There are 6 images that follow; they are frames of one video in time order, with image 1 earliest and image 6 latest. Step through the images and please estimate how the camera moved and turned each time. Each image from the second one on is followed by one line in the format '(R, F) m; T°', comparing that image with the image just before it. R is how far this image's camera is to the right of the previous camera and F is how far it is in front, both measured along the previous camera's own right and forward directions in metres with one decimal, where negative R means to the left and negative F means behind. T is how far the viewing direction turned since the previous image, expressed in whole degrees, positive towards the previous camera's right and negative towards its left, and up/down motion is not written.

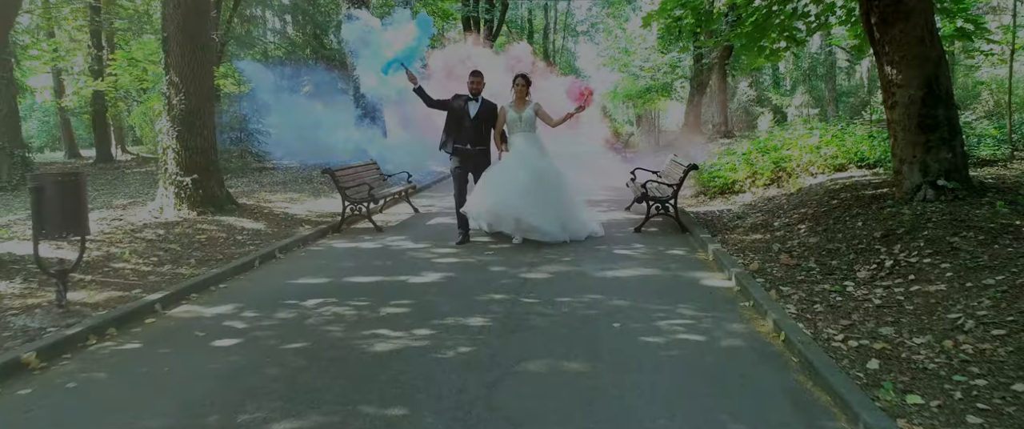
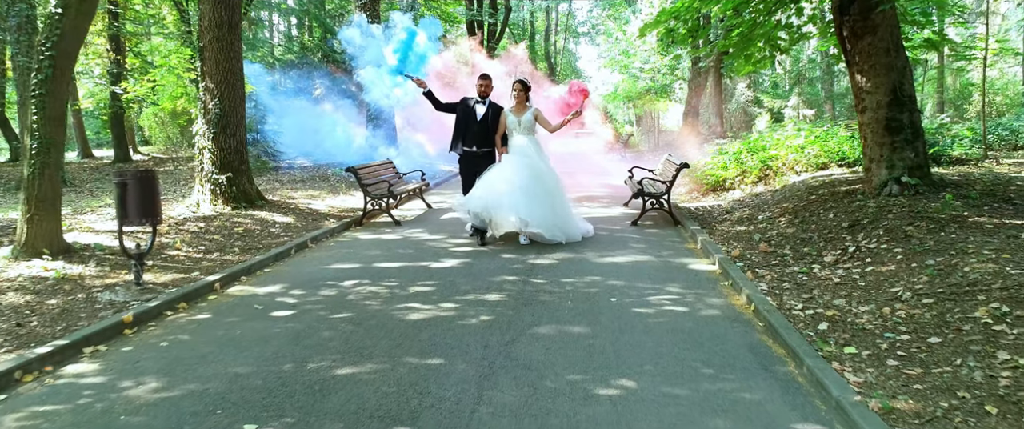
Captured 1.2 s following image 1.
(-0.1, -0.9) m; 0°
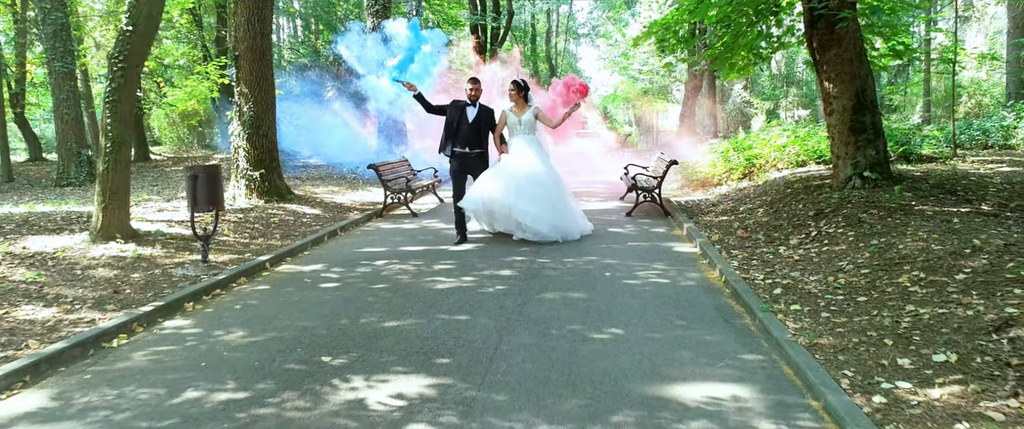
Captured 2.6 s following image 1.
(-0.1, -1.1) m; 0°
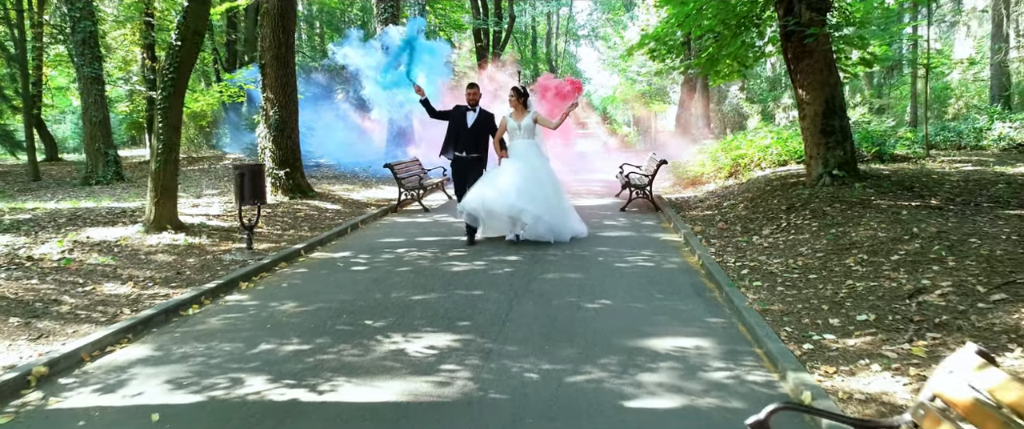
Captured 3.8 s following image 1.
(-0.1, -1.0) m; 0°
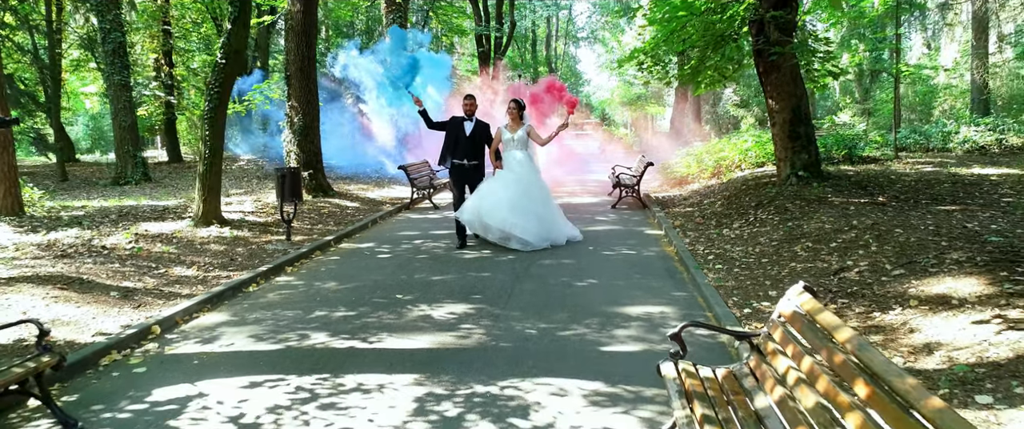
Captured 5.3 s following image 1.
(0.0, -1.3) m; 0°
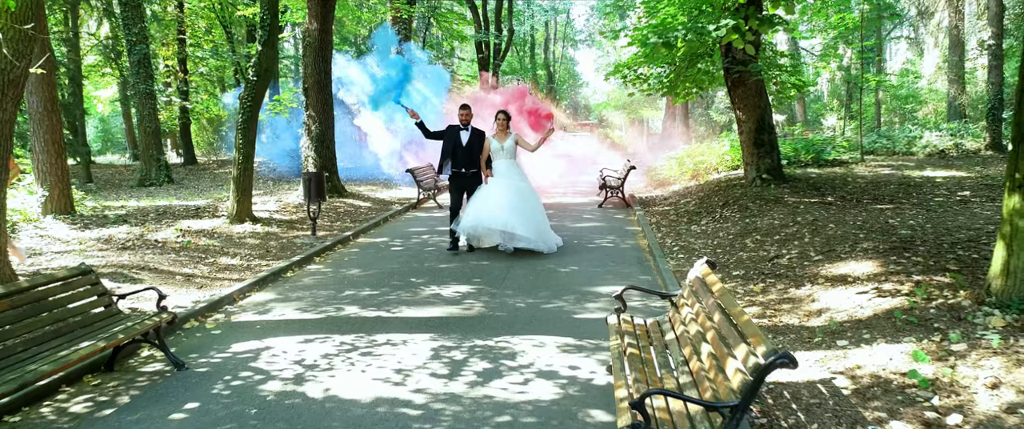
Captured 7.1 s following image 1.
(+0.1, -1.5) m; 0°
